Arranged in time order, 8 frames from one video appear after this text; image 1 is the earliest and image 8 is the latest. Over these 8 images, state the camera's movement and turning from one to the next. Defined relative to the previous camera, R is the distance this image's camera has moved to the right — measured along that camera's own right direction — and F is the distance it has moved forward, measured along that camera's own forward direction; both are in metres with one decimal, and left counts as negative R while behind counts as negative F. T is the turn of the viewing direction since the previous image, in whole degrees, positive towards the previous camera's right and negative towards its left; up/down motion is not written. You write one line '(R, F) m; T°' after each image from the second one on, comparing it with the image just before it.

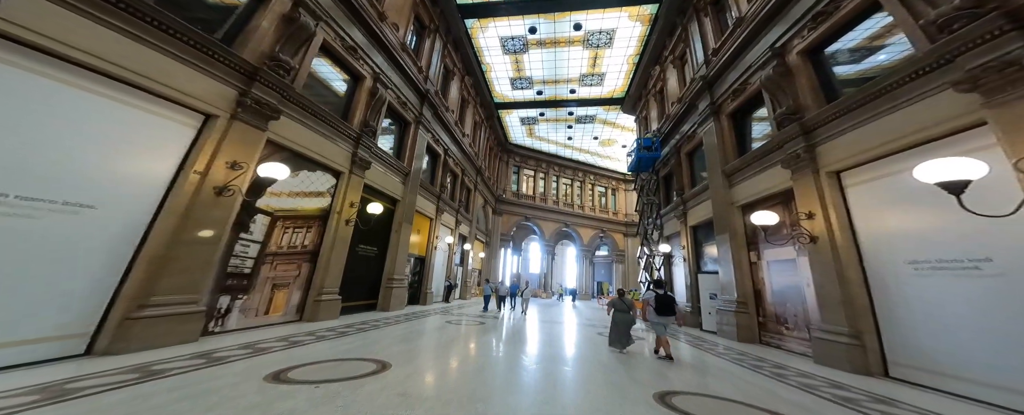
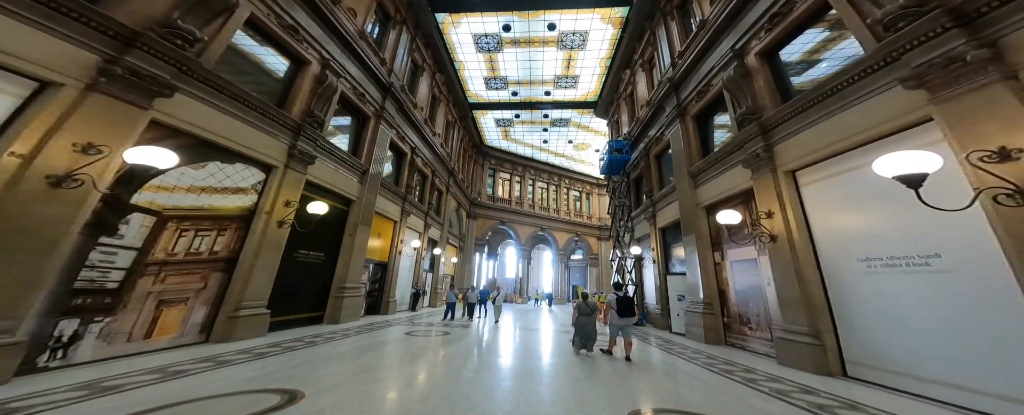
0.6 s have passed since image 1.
(+0.3, +0.3) m; +4°
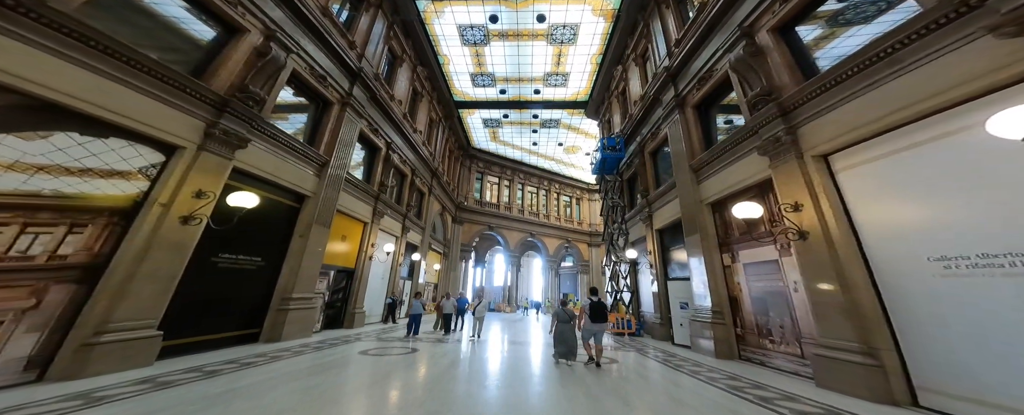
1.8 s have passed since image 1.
(+0.2, +0.8) m; +2°
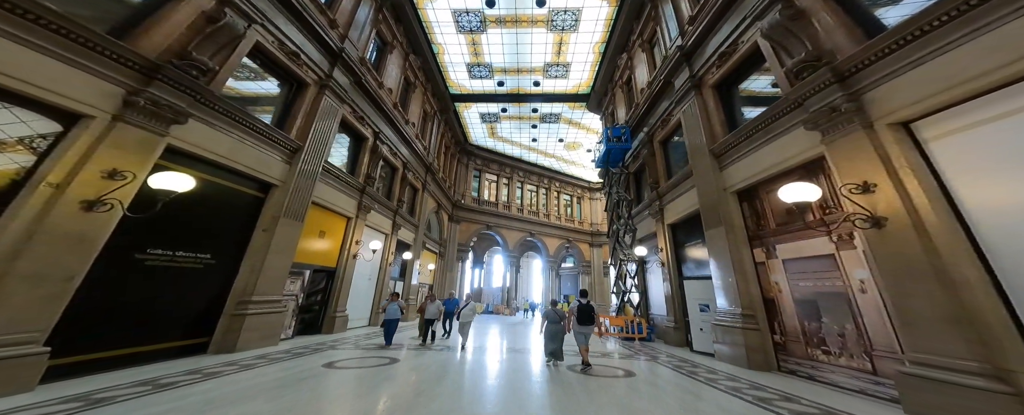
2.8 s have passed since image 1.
(0.0, +0.7) m; 0°
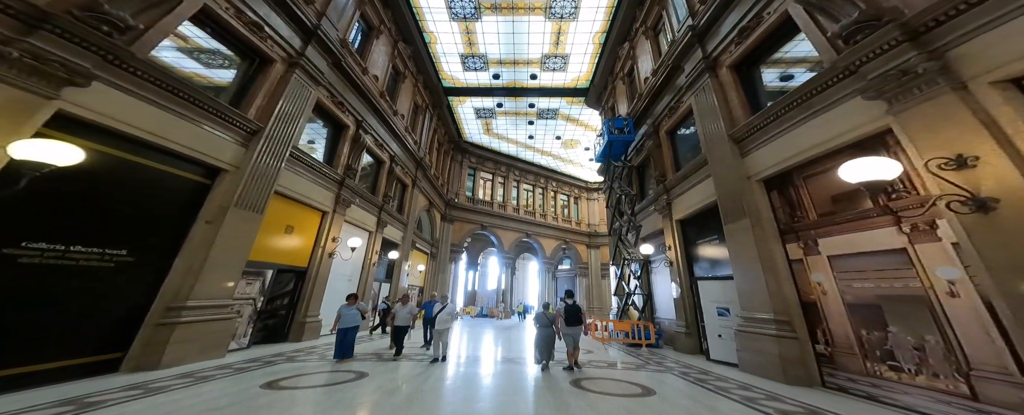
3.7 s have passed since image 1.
(0.0, +0.7) m; +1°
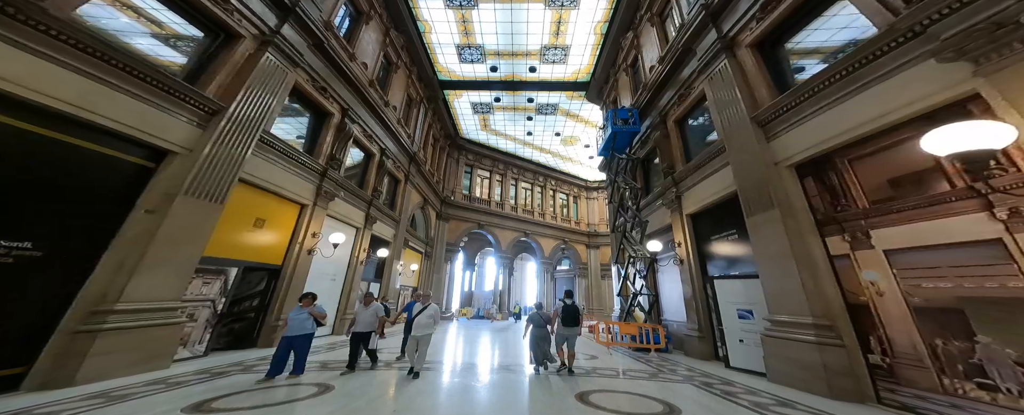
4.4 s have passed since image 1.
(0.0, +0.6) m; 0°
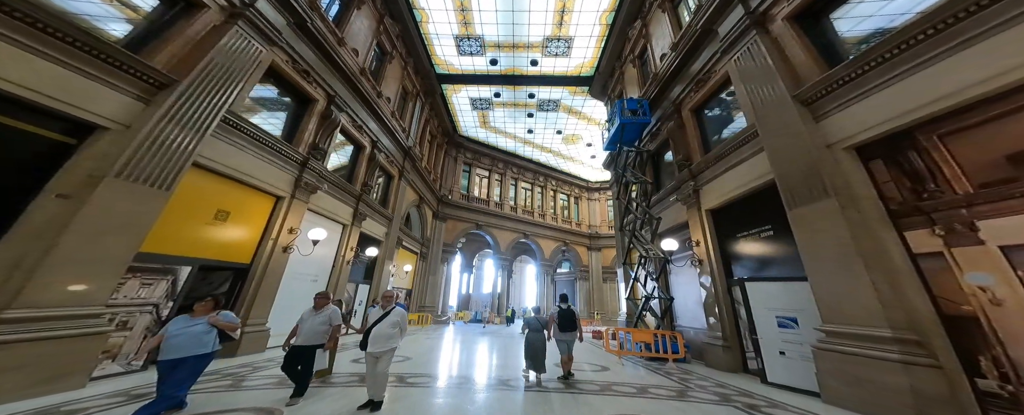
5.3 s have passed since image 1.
(-0.1, +0.7) m; 0°
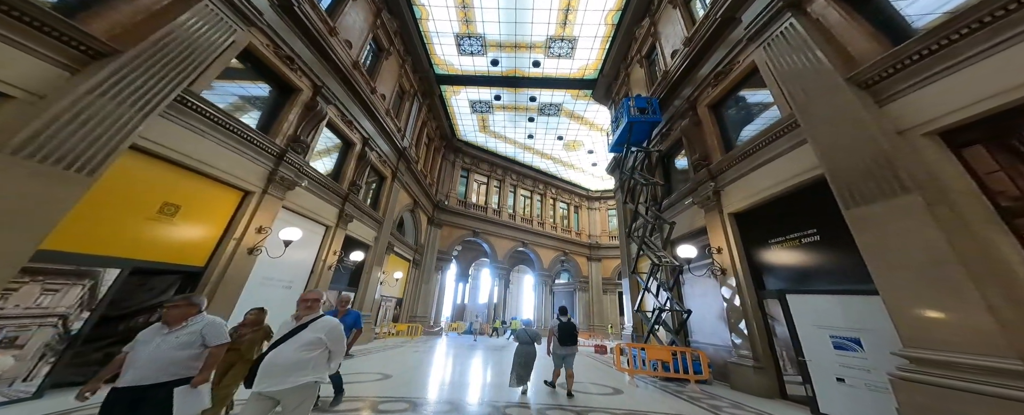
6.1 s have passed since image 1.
(-0.1, +0.7) m; 0°
